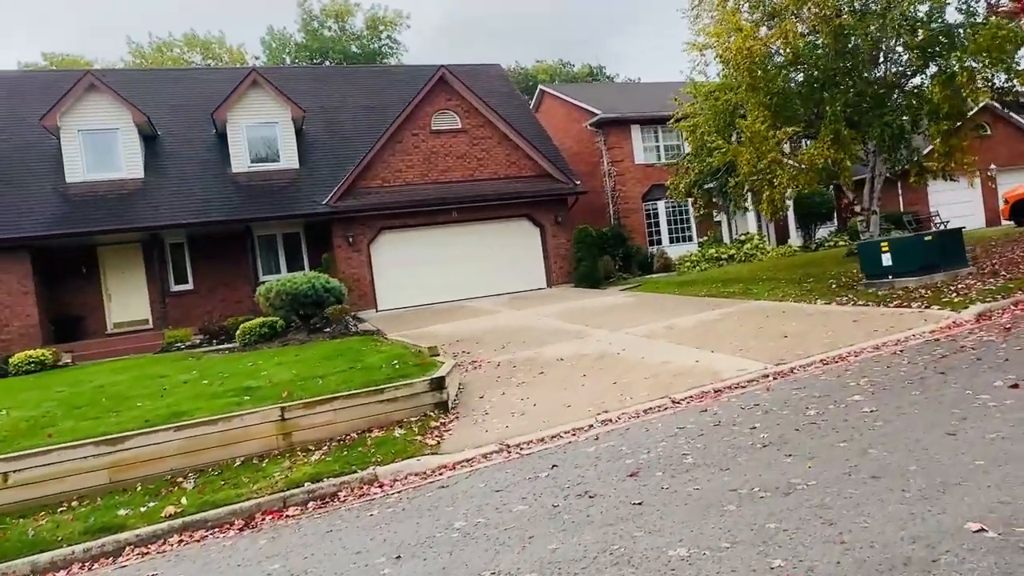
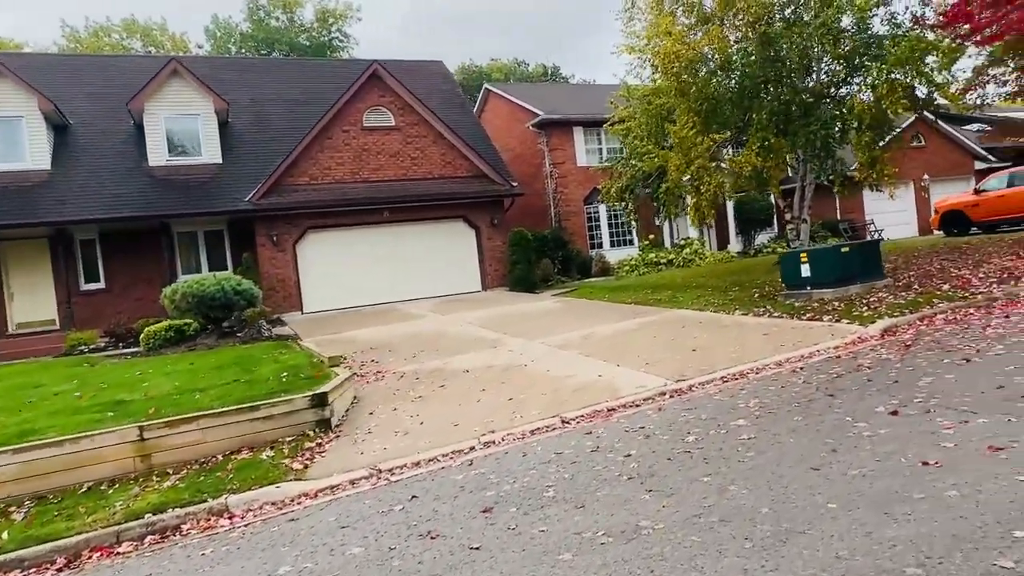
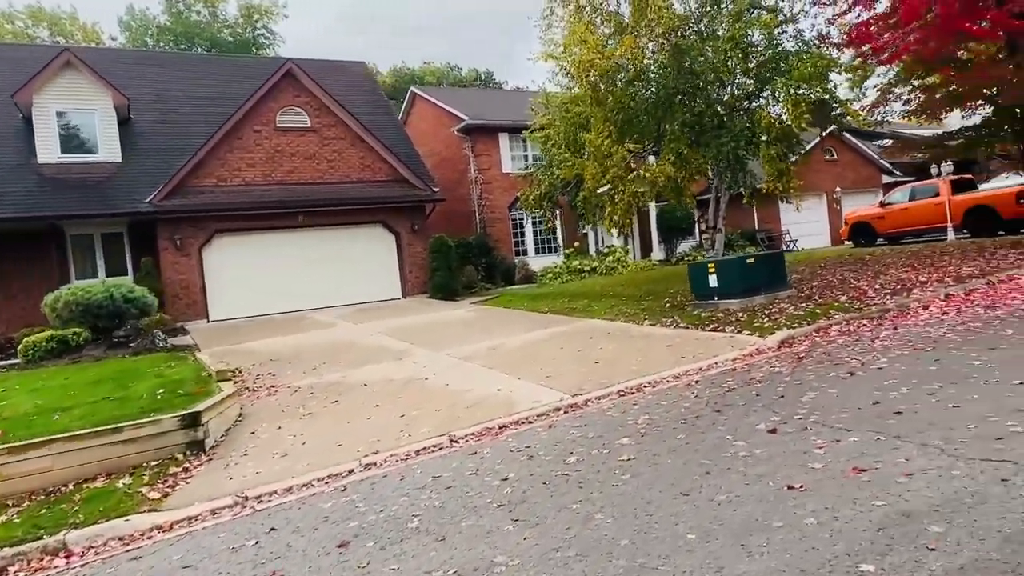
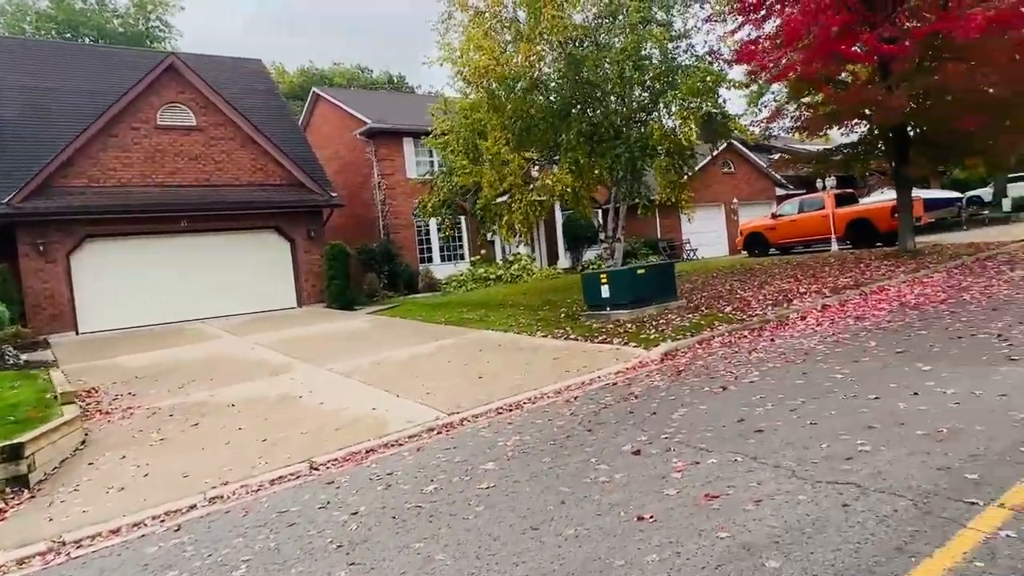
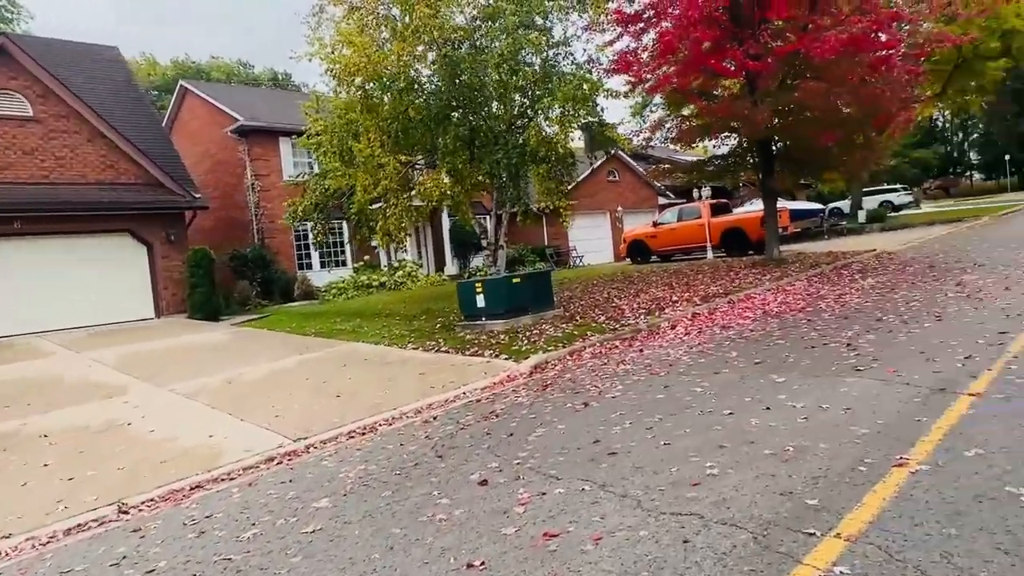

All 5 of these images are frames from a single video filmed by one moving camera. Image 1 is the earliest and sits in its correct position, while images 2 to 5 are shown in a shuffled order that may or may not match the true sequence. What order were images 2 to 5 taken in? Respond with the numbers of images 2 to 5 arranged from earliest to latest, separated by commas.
2, 3, 4, 5
